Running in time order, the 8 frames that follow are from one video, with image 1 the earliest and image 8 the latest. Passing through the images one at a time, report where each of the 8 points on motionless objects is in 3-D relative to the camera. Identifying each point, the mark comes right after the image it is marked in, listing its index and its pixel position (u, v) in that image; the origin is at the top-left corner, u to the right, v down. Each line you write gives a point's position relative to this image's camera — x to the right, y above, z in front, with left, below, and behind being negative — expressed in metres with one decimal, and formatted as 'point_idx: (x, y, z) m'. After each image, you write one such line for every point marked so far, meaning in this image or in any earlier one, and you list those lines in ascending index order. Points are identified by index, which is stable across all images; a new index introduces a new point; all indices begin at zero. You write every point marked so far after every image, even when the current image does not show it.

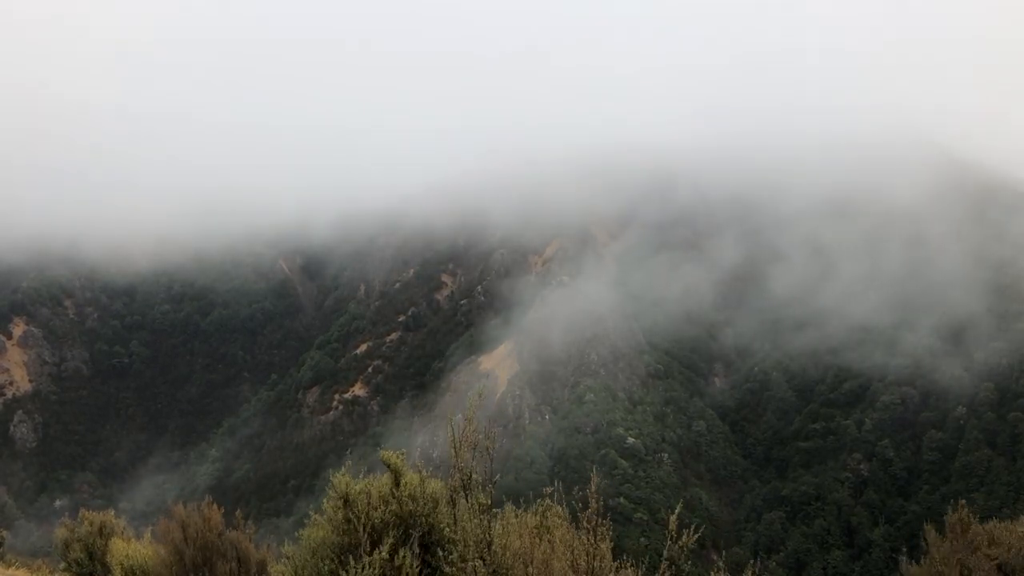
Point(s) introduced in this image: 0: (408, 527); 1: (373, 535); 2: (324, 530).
0: (-2.0, -4.4, +11.9) m
1: (-2.5, -4.5, +11.7) m
2: (-3.6, -4.5, +12.2) m
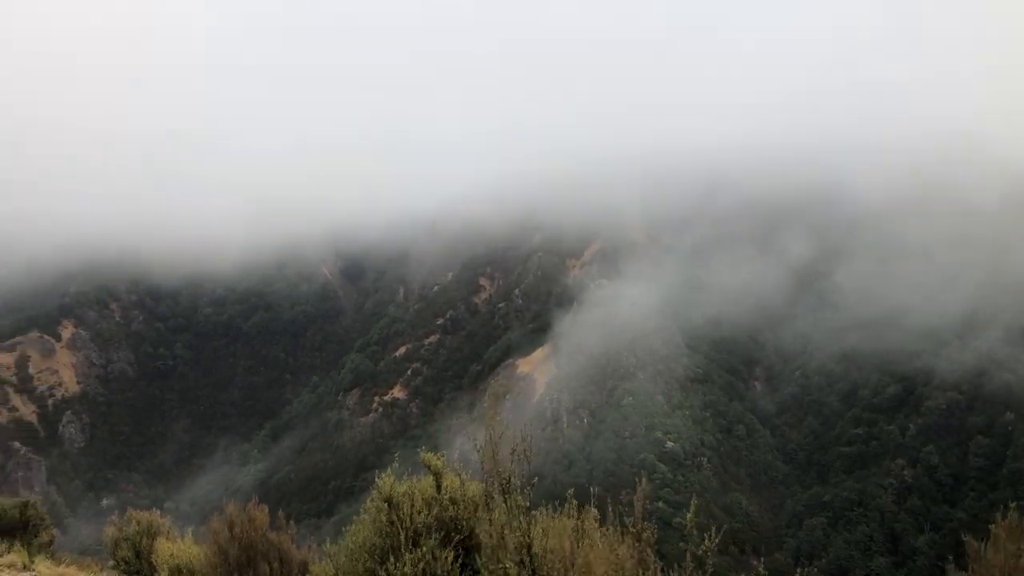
0: (-1.2, -4.4, +12.0) m
1: (-1.8, -4.5, +11.7) m
2: (-2.8, -4.6, +12.3) m
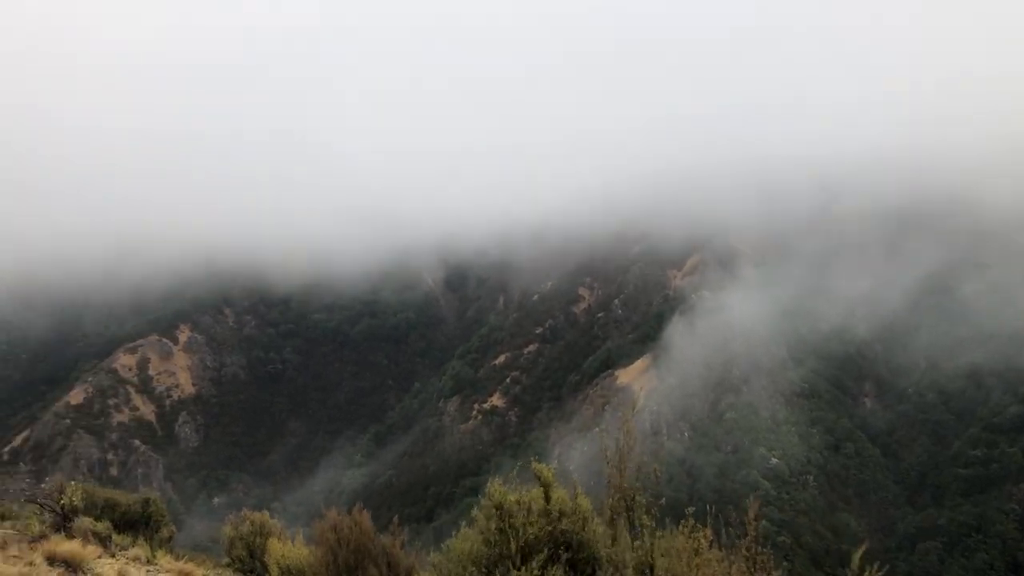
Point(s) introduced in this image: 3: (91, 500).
0: (+0.8, -4.6, +11.9) m
1: (+0.2, -4.7, +11.7) m
2: (-0.8, -4.8, +12.4) m
3: (-10.6, -5.6, +17.1) m
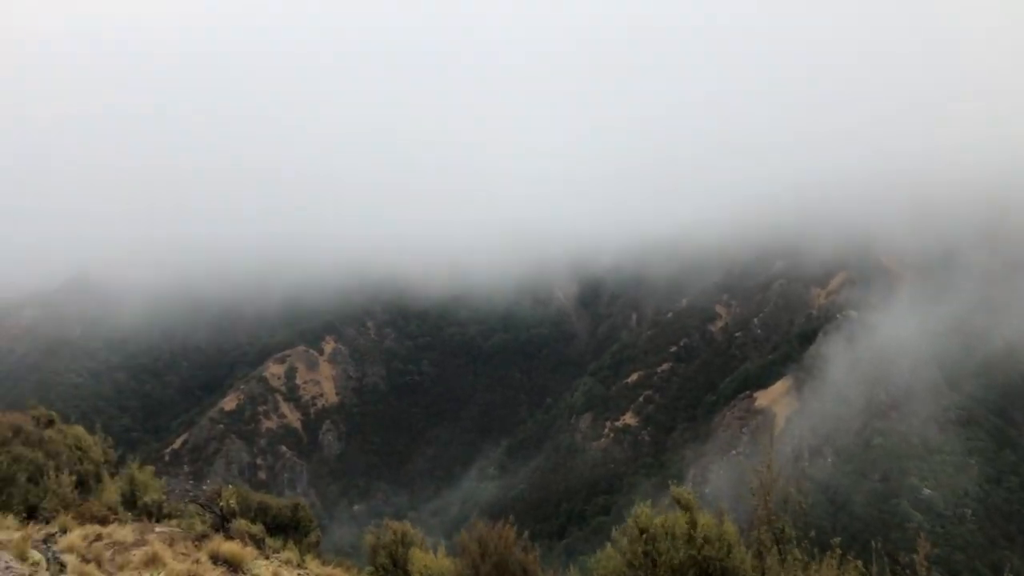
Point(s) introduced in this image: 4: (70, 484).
0: (+3.4, -4.9, +11.6) m
1: (+2.8, -5.0, +11.5) m
2: (+1.9, -5.1, +12.2) m
3: (-7.4, -6.0, +17.9) m
4: (-8.9, -3.9, +12.7) m
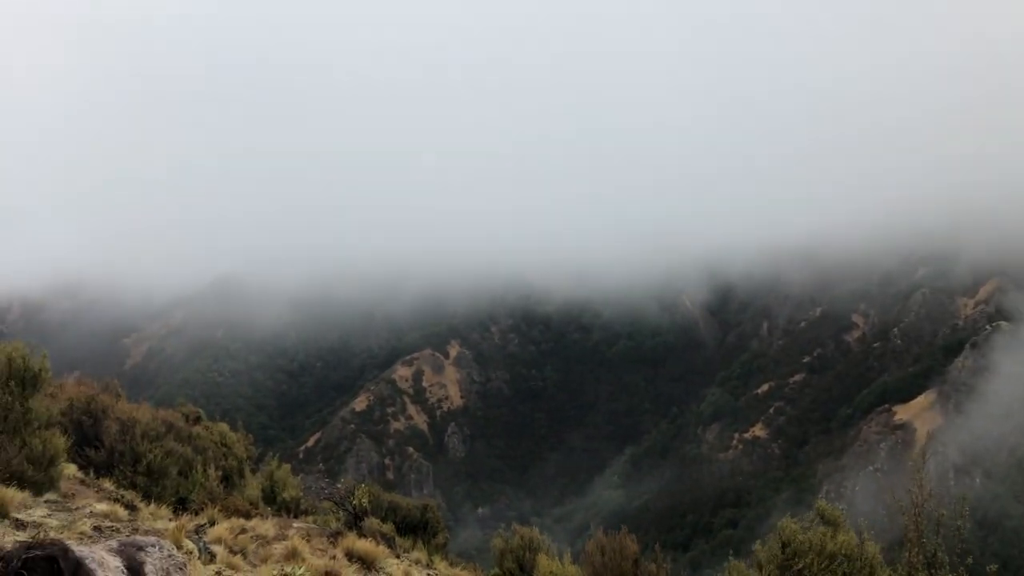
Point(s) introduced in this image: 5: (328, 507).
0: (+5.5, -4.9, +10.6) m
1: (+4.9, -5.0, +10.6) m
2: (+4.1, -5.1, +11.5) m
3: (-3.9, -6.2, +18.8) m
4: (-6.4, -4.1, +13.9) m
5: (-5.0, -5.9, +17.6) m
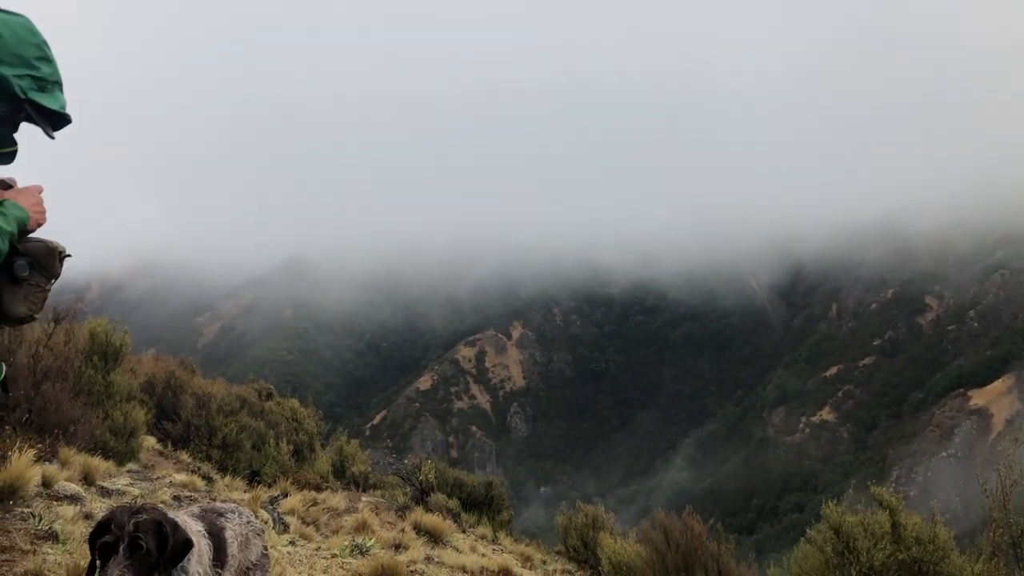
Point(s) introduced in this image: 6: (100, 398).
0: (+6.6, -4.5, +10.1) m
1: (+5.9, -4.5, +10.2) m
2: (+5.3, -4.6, +11.1) m
3: (-2.1, -5.6, +19.1) m
4: (-5.0, -3.7, +14.4) m
5: (-3.3, -5.4, +18.0) m
6: (-6.5, -1.7, +10.1) m
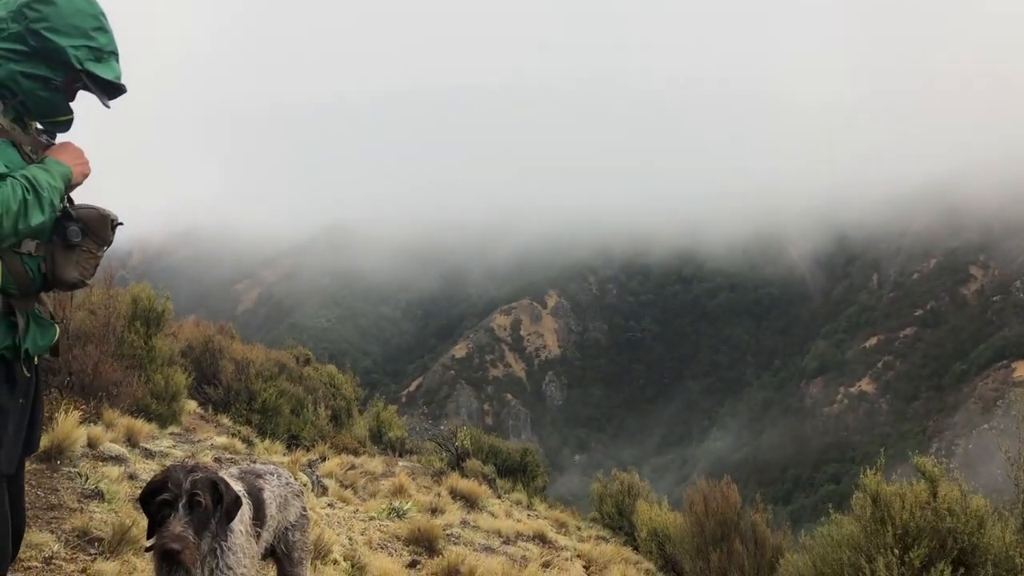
0: (+7.1, -4.0, +9.9) m
1: (+6.5, -4.0, +10.0) m
2: (+5.9, -4.1, +11.0) m
3: (-1.0, -4.7, +19.4) m
4: (-4.3, -3.0, +14.8) m
5: (-2.3, -4.5, +18.4) m
6: (-5.9, -1.2, +10.4) m
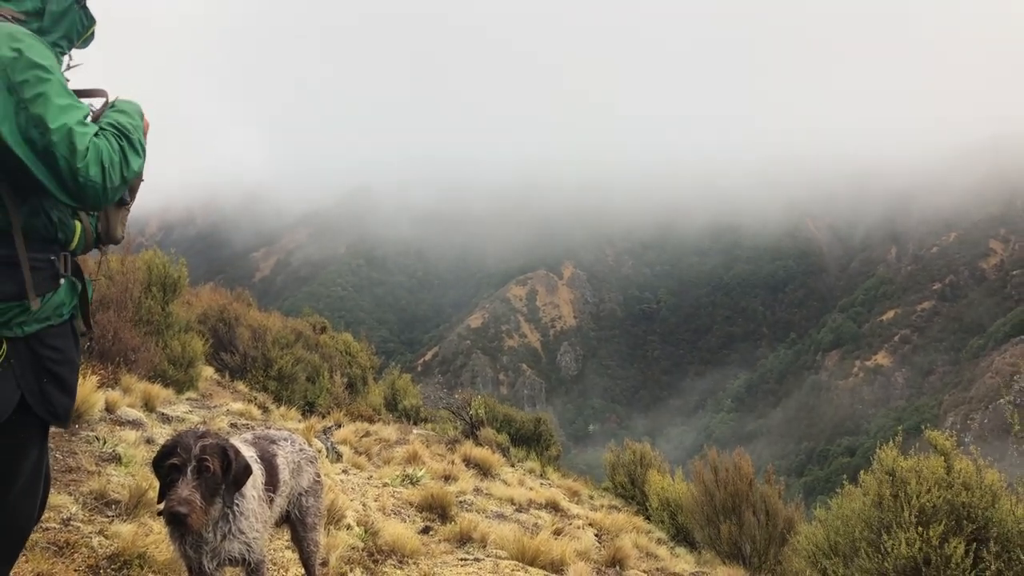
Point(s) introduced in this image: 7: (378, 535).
0: (+7.3, -3.6, +9.9) m
1: (+6.7, -3.7, +9.9) m
2: (+6.1, -3.7, +11.0) m
3: (-0.6, -3.8, +19.6) m
4: (-3.9, -2.3, +15.0) m
5: (-1.9, -3.7, +18.6) m
6: (-5.7, -0.7, +10.6) m
7: (-1.4, -2.5, +6.6) m
